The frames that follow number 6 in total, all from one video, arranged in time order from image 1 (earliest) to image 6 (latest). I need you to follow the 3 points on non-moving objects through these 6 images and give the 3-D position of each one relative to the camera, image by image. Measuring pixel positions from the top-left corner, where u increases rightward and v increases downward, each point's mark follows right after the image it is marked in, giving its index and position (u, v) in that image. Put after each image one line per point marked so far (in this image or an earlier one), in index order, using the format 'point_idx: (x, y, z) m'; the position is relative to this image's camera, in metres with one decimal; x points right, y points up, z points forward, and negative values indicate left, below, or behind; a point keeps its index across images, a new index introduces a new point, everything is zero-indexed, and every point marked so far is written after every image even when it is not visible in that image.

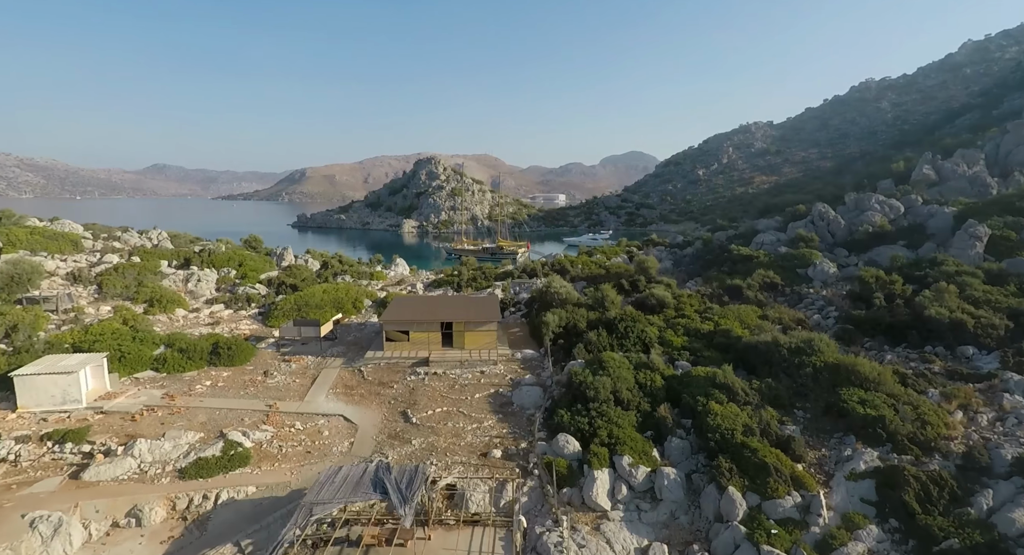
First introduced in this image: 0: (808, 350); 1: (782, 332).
0: (+10.8, -2.7, +17.6) m
1: (+10.9, -2.2, +19.5) m
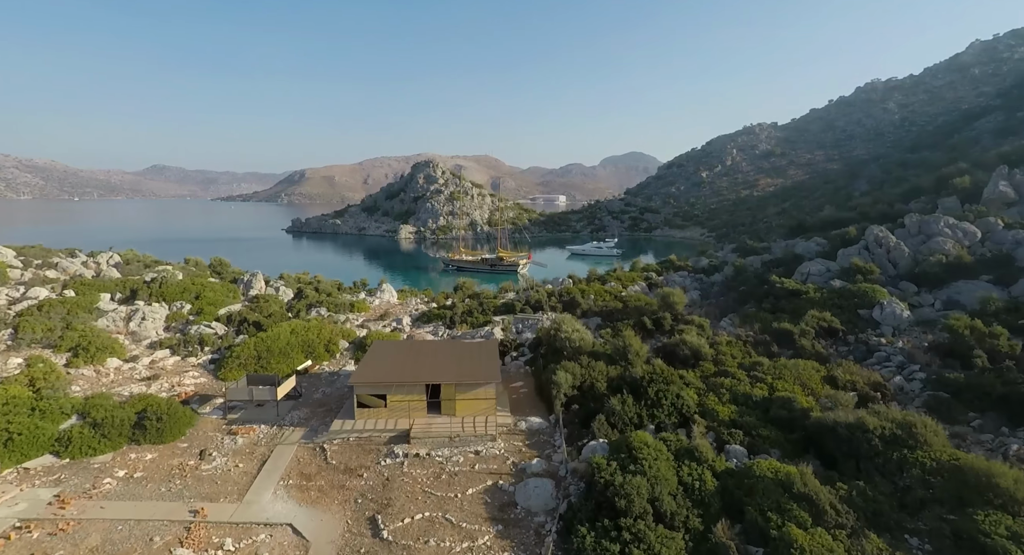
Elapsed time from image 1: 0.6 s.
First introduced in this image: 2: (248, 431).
0: (+10.9, -4.5, +13.3) m
1: (+11.0, -4.0, +15.1) m
2: (-9.5, -5.5, +17.3) m
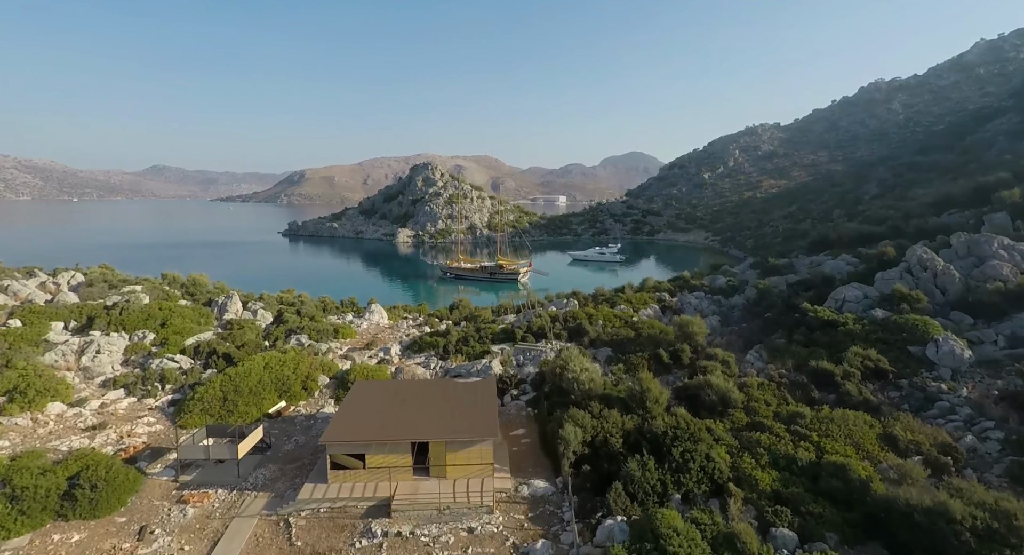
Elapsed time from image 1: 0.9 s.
0: (+10.9, -5.7, +10.6) m
1: (+11.0, -5.2, +12.5) m
2: (-9.5, -6.7, +14.7) m
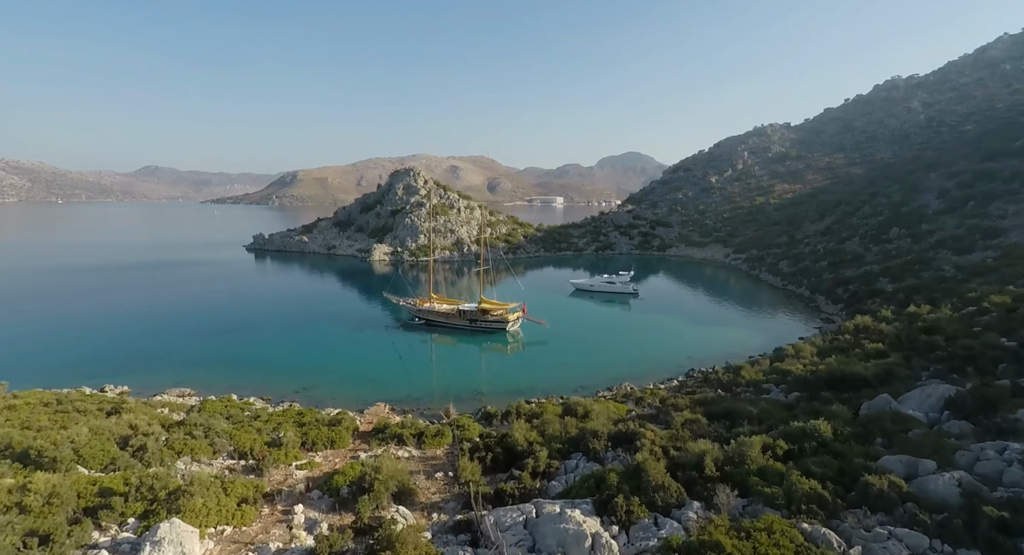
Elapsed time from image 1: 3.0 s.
0: (+9.8, -10.9, -5.9) m
1: (+9.9, -10.5, -4.1) m
2: (-10.6, -12.0, -2.0) m
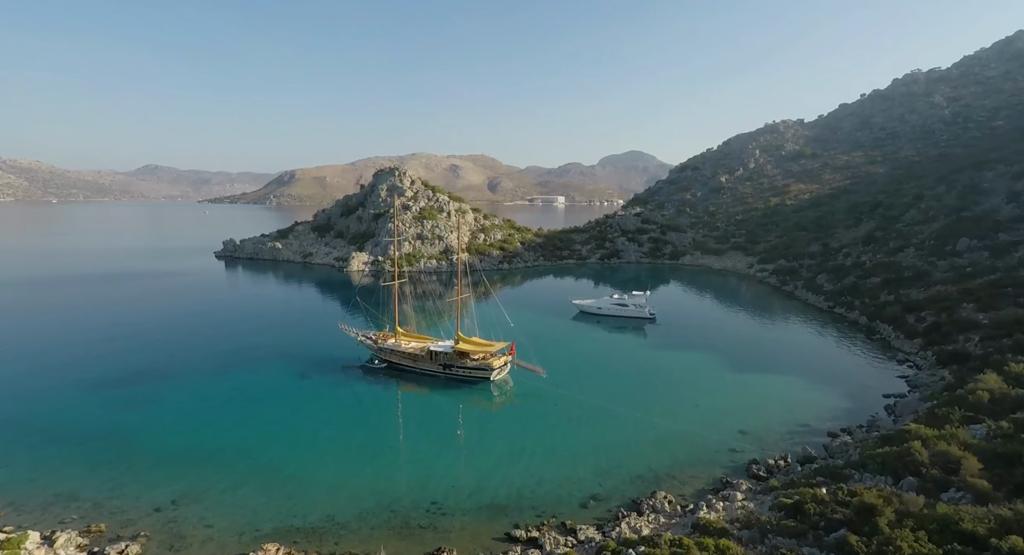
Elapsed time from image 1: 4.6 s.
0: (+8.4, -13.8, -18.8) m
1: (+8.5, -13.3, -17.0) m
2: (-11.9, -14.9, -14.9) m
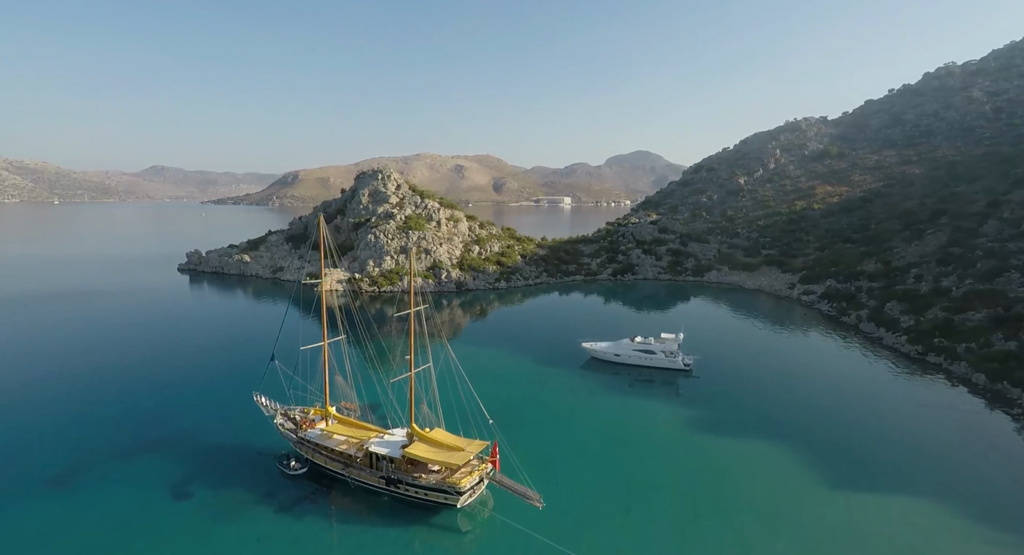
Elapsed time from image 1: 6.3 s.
0: (+6.5, -17.5, -33.8) m
1: (+6.7, -17.1, -31.9) m
2: (-13.8, -18.6, -29.5) m
